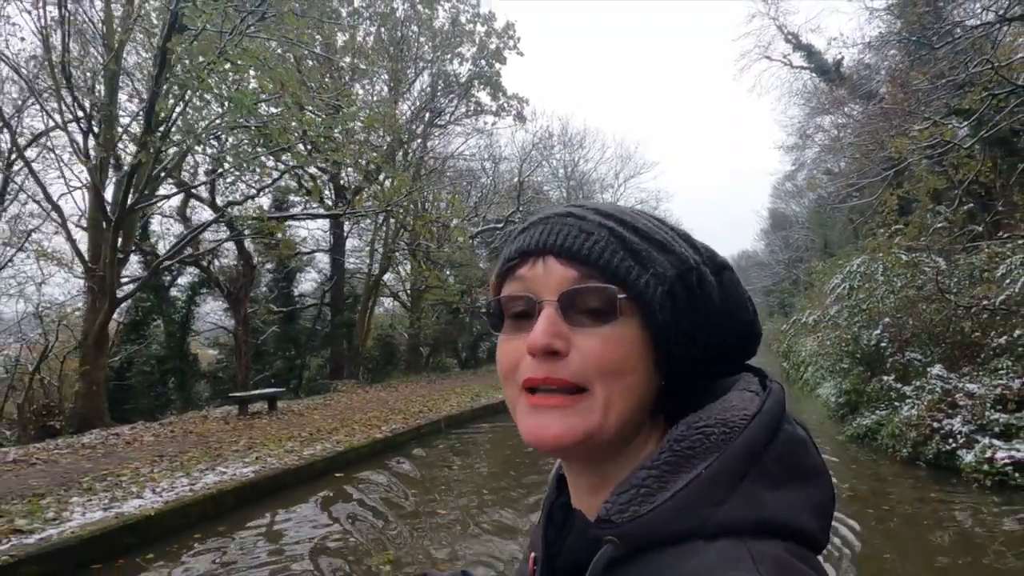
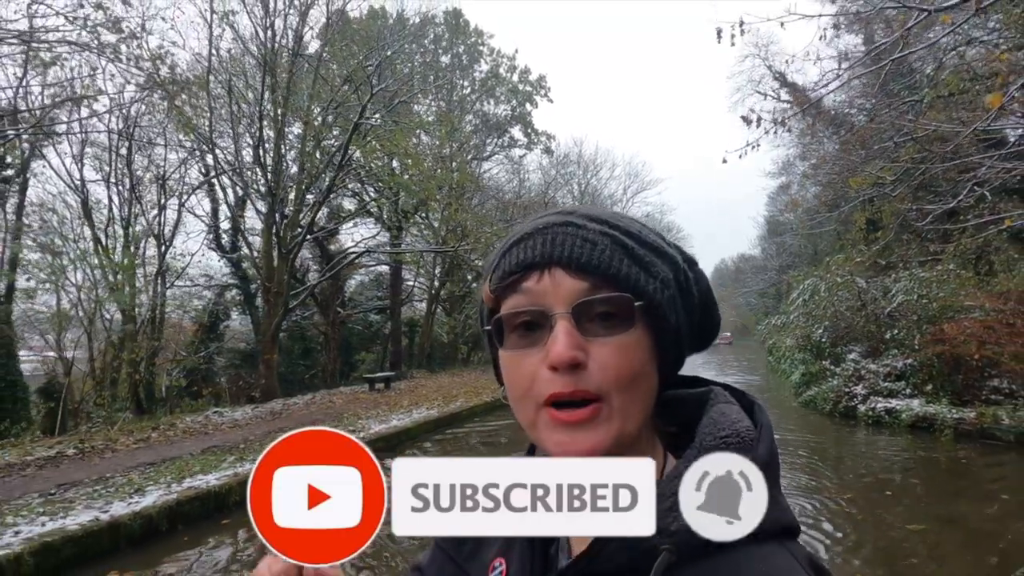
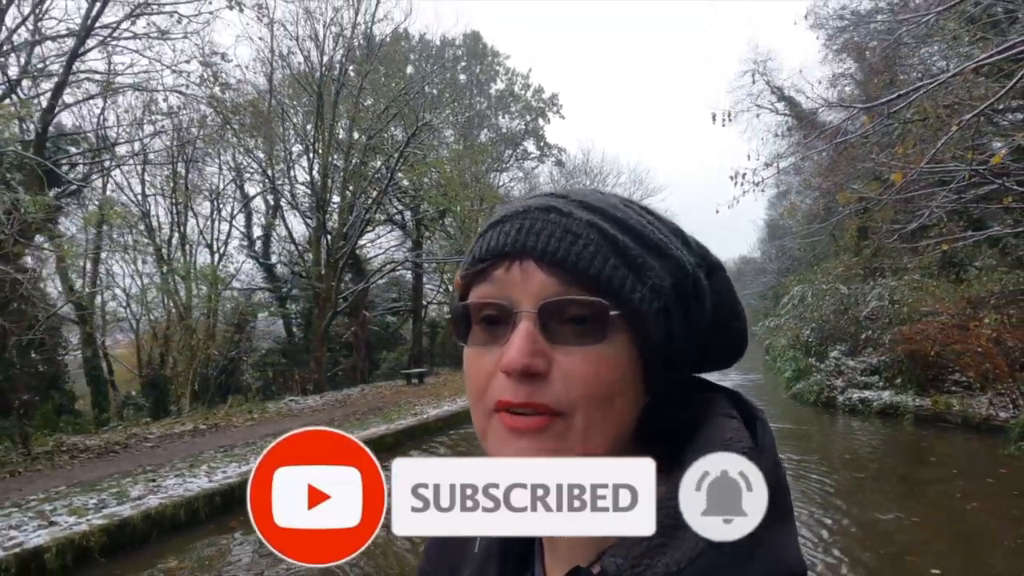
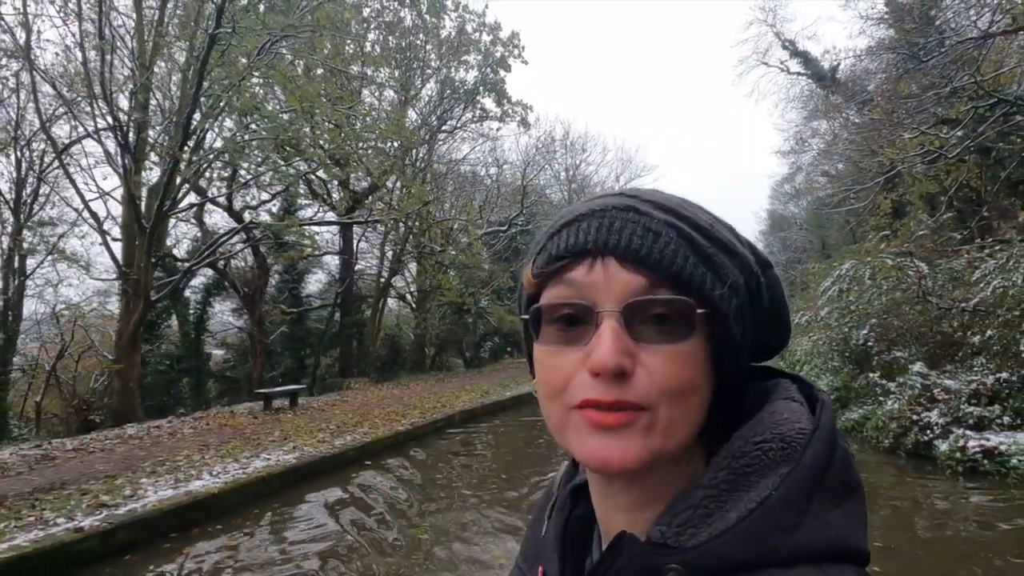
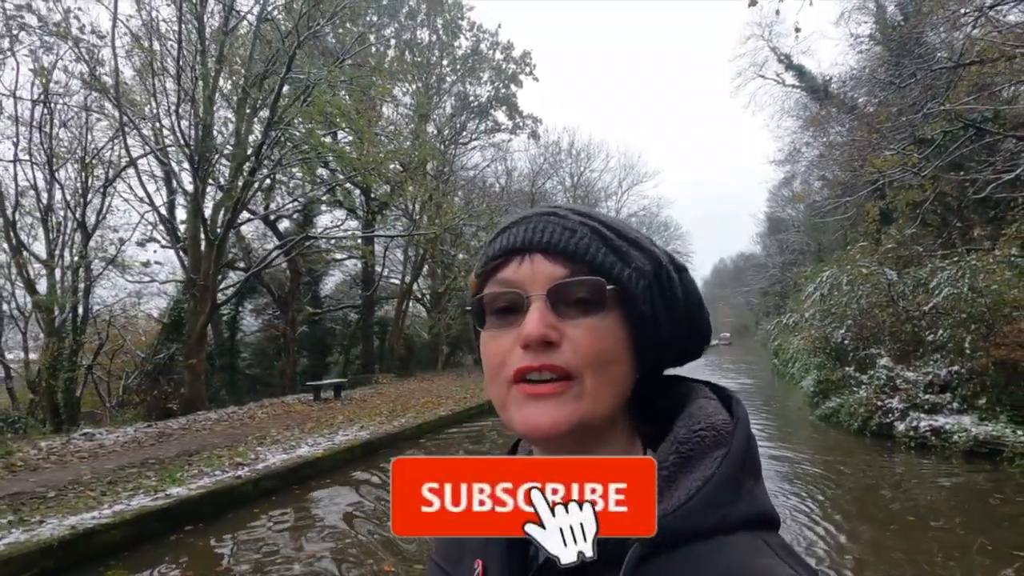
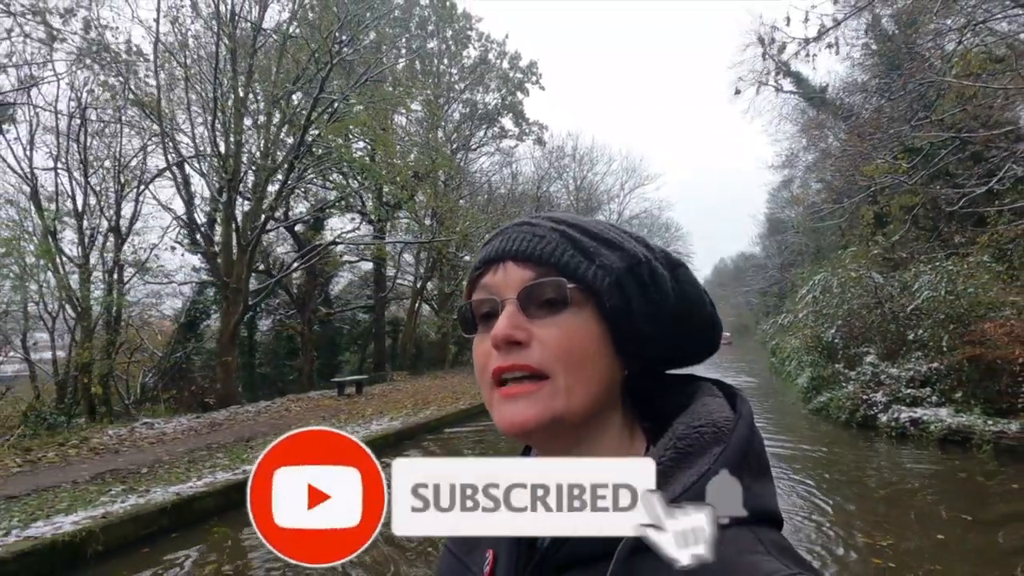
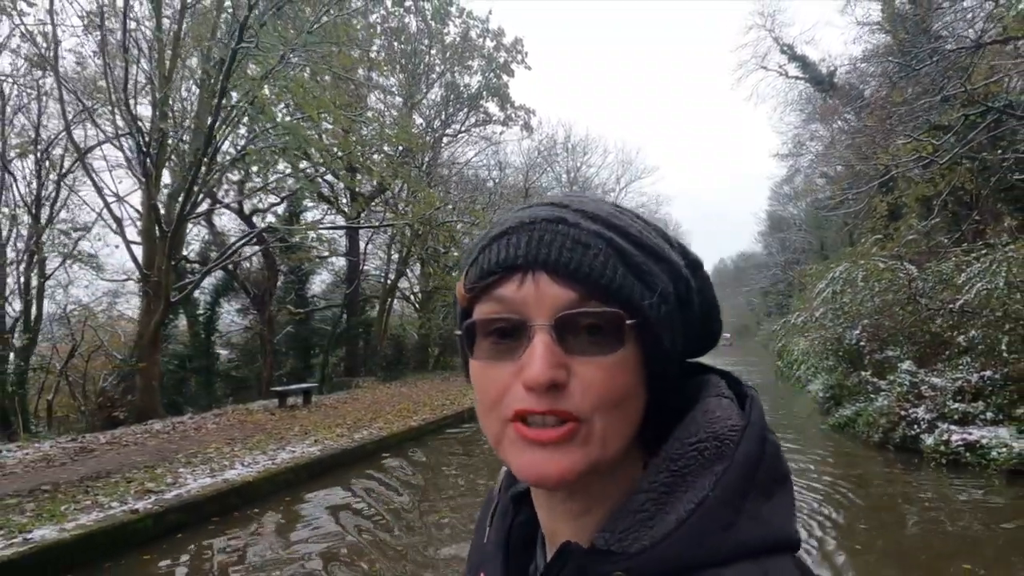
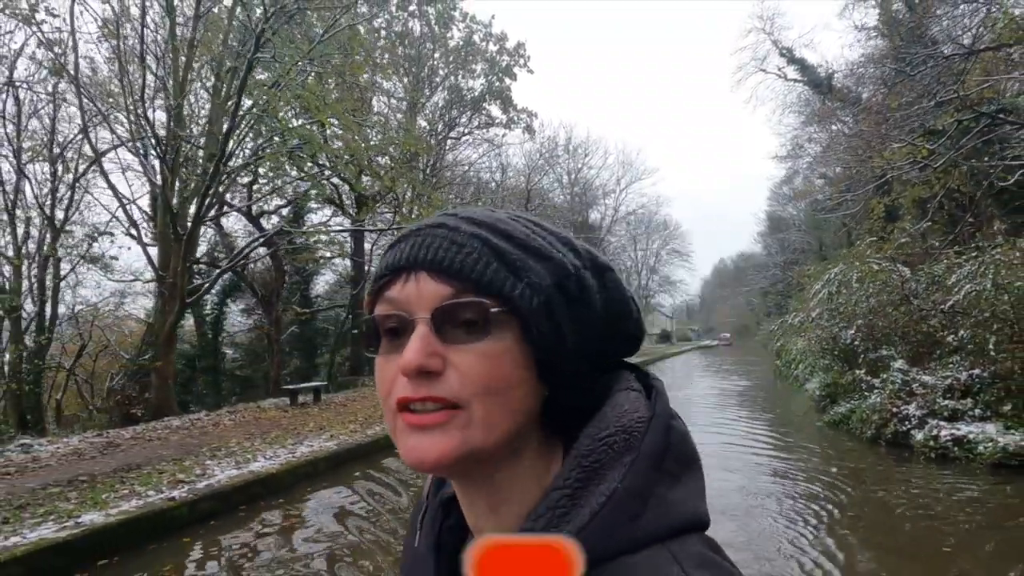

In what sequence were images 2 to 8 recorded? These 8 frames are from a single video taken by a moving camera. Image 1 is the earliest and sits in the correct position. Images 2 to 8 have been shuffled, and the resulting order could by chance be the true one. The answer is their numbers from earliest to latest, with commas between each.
4, 7, 8, 5, 6, 2, 3
